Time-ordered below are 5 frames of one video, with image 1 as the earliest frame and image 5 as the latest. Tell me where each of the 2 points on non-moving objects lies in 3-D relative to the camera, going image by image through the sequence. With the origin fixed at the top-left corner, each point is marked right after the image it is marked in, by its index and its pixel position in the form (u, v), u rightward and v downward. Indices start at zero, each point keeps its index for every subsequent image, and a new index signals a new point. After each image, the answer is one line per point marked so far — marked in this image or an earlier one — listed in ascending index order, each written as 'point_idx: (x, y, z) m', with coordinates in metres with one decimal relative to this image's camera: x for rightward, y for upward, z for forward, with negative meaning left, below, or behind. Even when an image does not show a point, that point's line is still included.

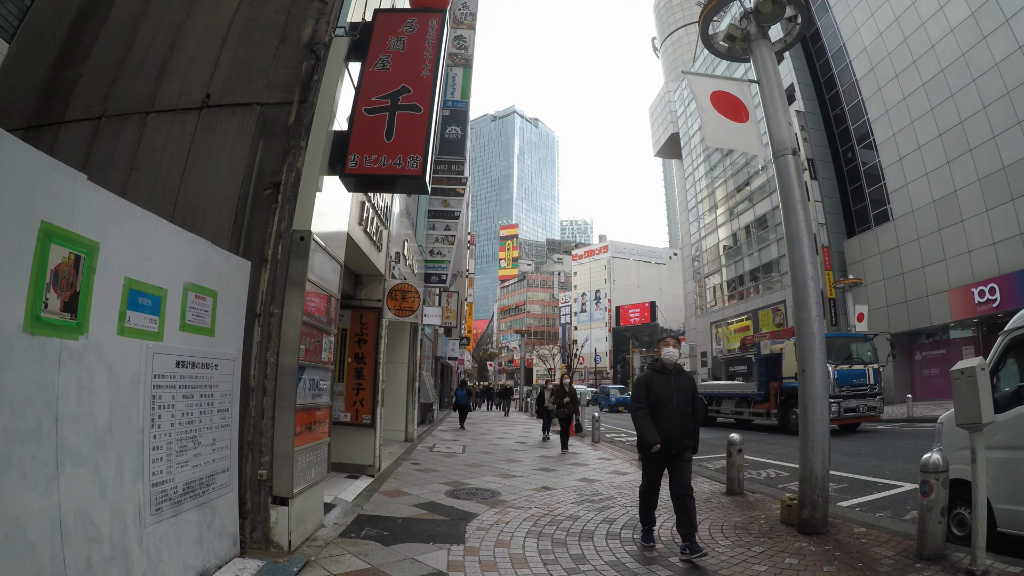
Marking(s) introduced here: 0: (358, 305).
0: (-2.4, -0.3, +8.4) m
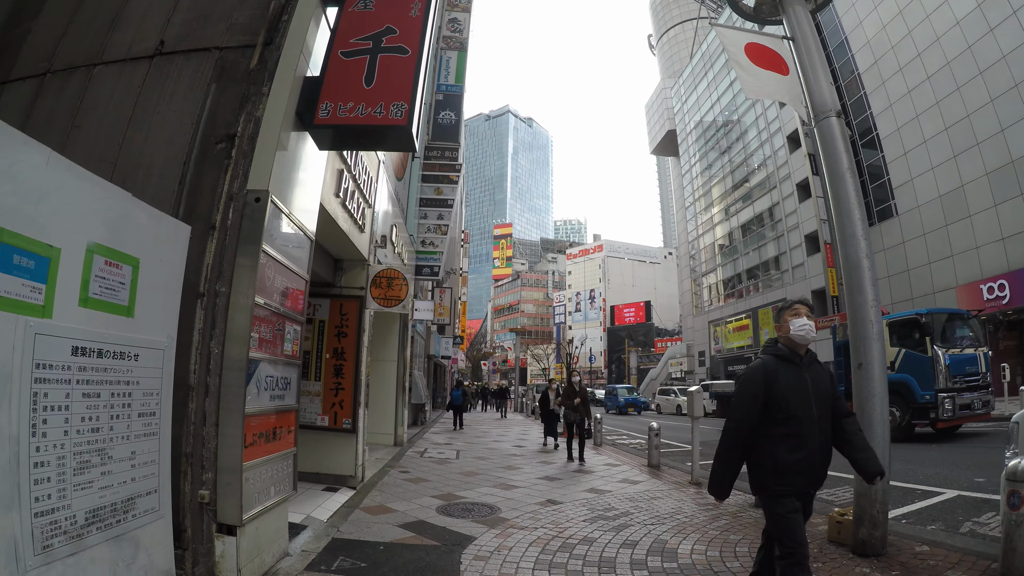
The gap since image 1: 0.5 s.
0: (-2.4, -0.1, +7.4) m
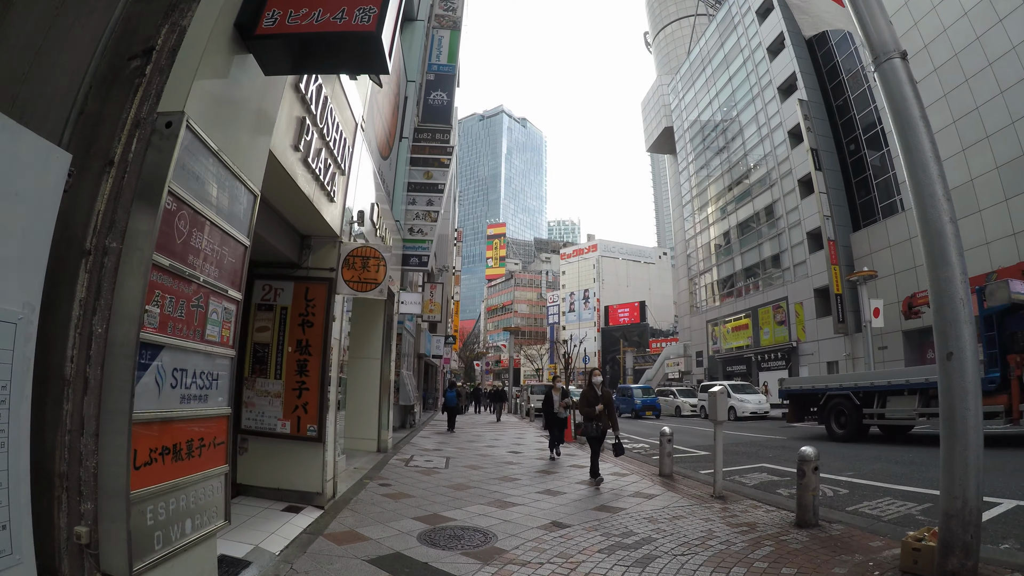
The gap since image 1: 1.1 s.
0: (-2.4, +0.2, +6.2) m
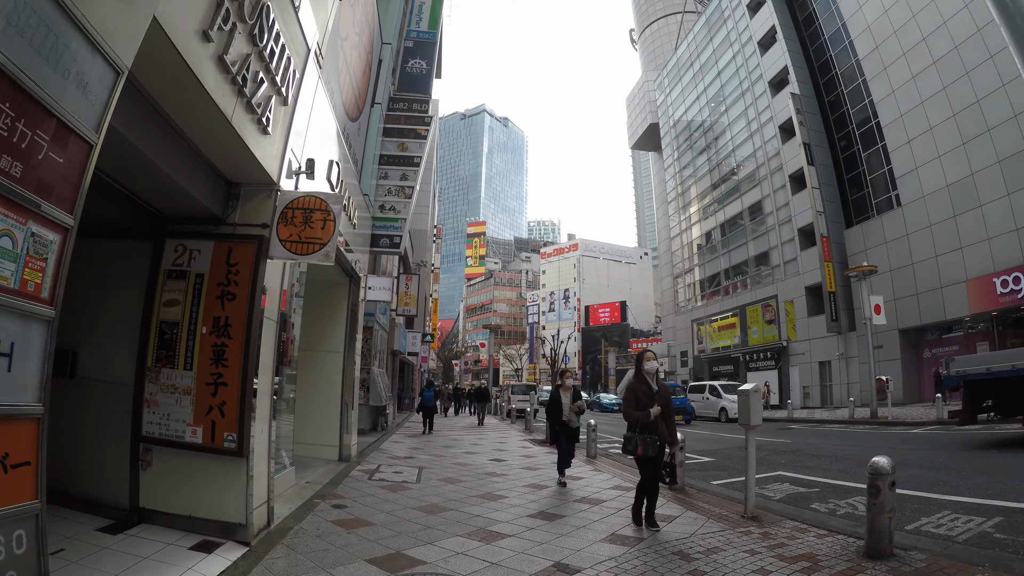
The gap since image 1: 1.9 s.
0: (-2.5, +0.5, +4.7) m
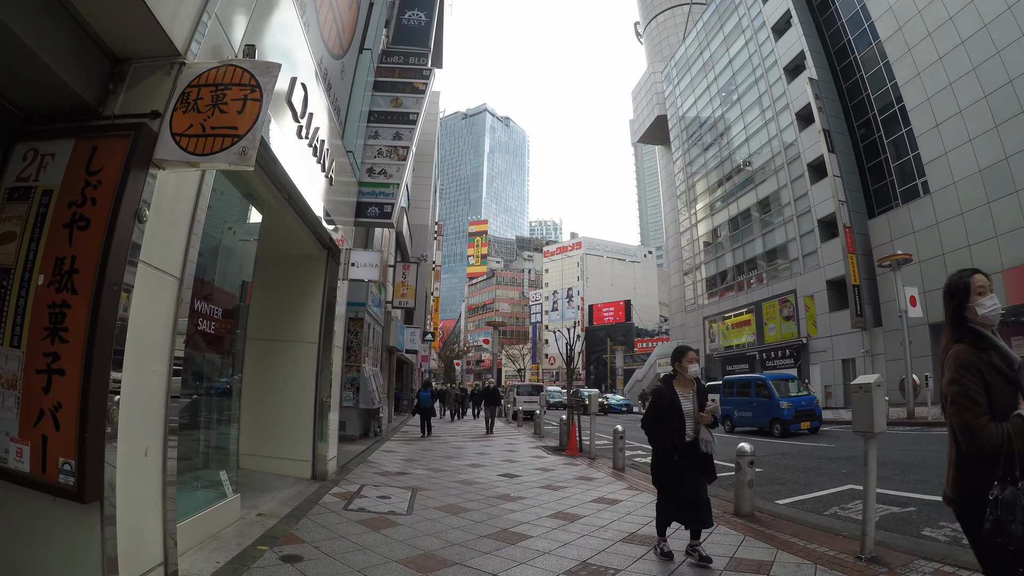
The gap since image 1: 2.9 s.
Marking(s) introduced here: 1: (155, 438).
0: (-2.3, +0.8, +2.9) m
1: (-2.0, -0.8, +3.0) m
